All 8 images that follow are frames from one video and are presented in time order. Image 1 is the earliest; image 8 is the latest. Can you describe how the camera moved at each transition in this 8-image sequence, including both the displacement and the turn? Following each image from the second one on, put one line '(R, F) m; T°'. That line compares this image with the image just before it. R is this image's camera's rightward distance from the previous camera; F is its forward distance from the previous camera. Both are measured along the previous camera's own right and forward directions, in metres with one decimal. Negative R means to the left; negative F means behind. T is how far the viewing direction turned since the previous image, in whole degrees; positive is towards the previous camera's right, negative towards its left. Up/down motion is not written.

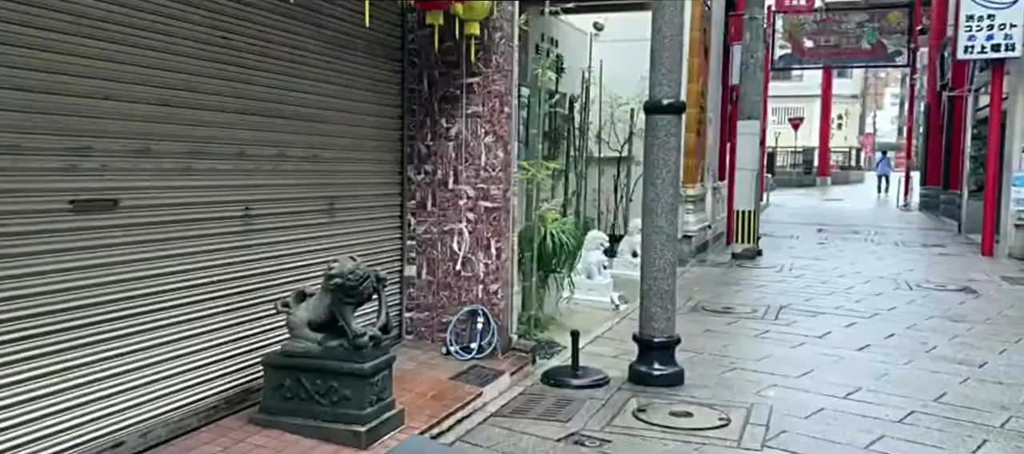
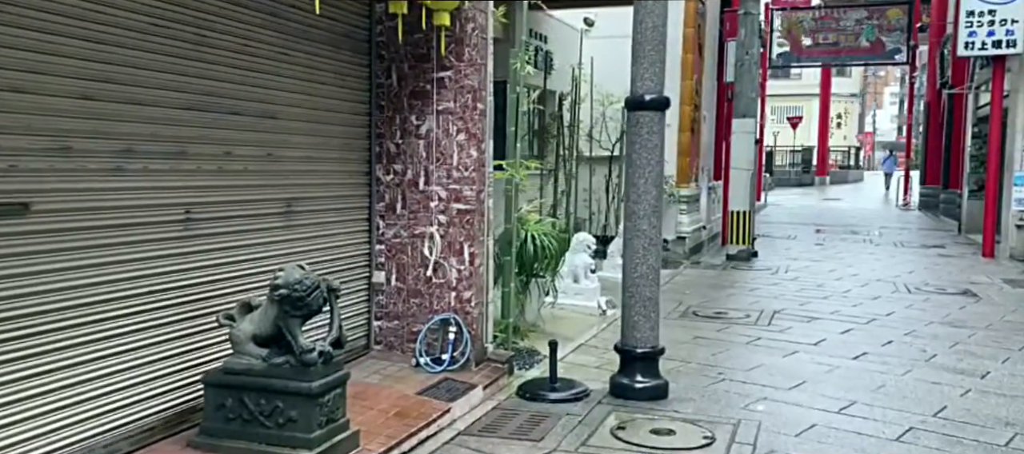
(+0.1, +0.3) m; 0°
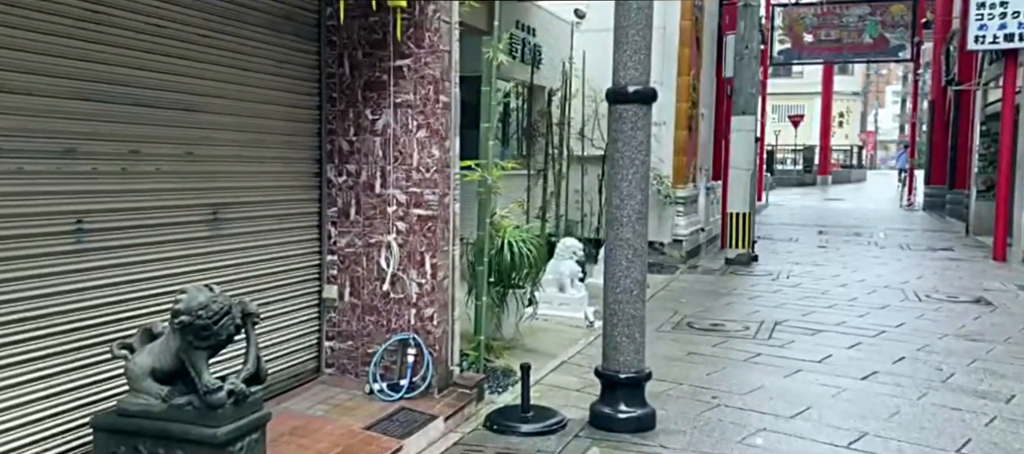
(+0.2, +0.6) m; 0°
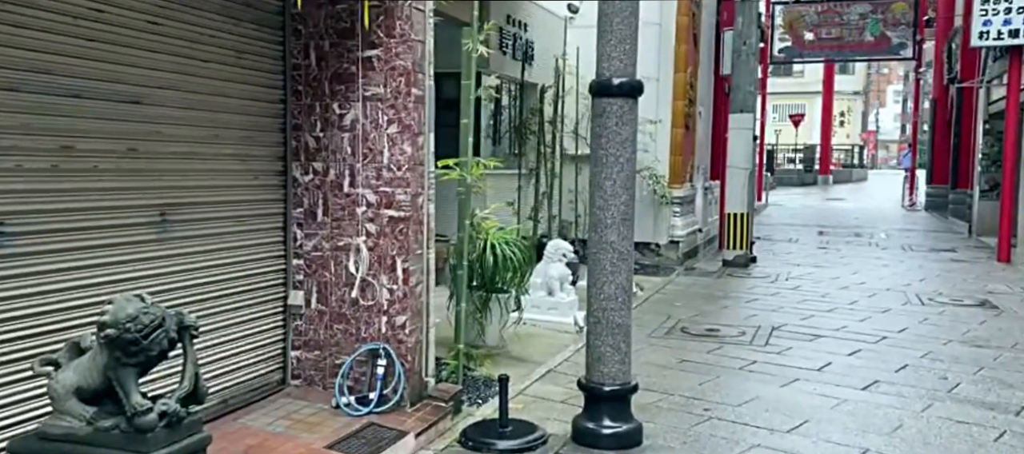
(+0.1, +0.3) m; 0°
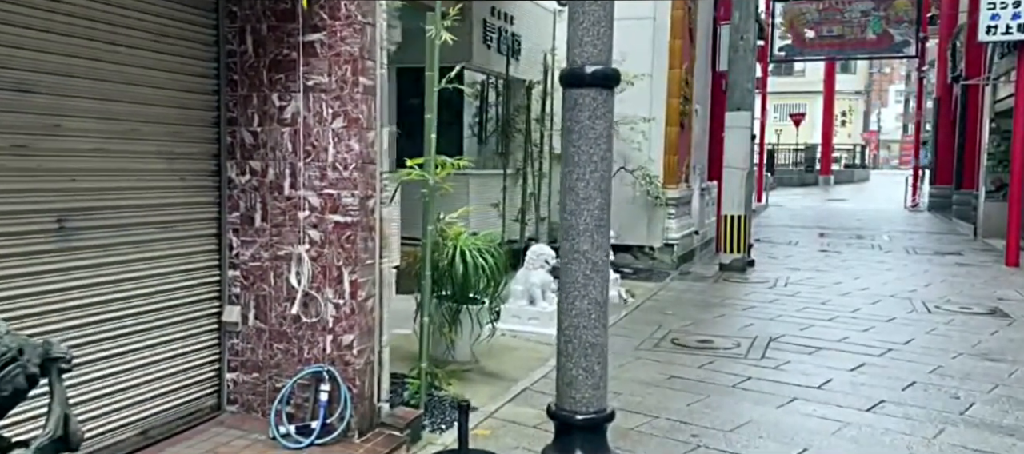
(+0.2, +0.5) m; 0°
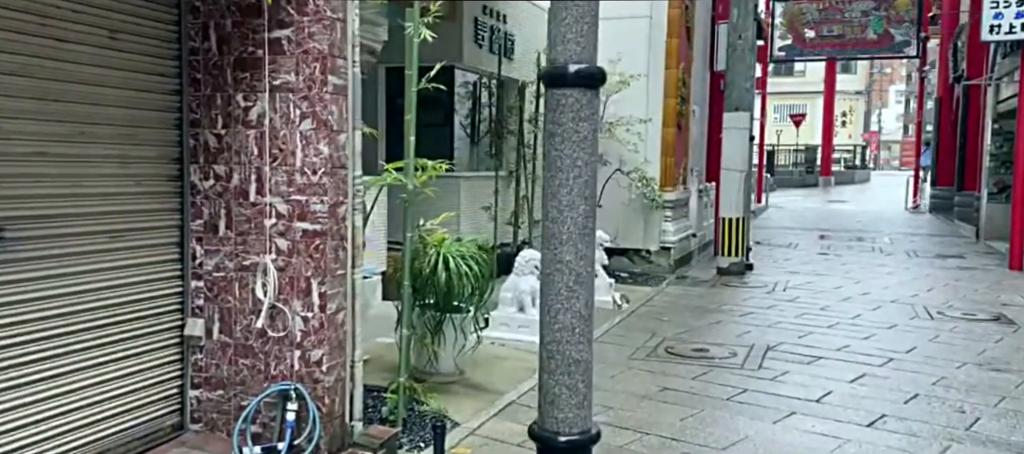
(+0.1, +0.2) m; 0°
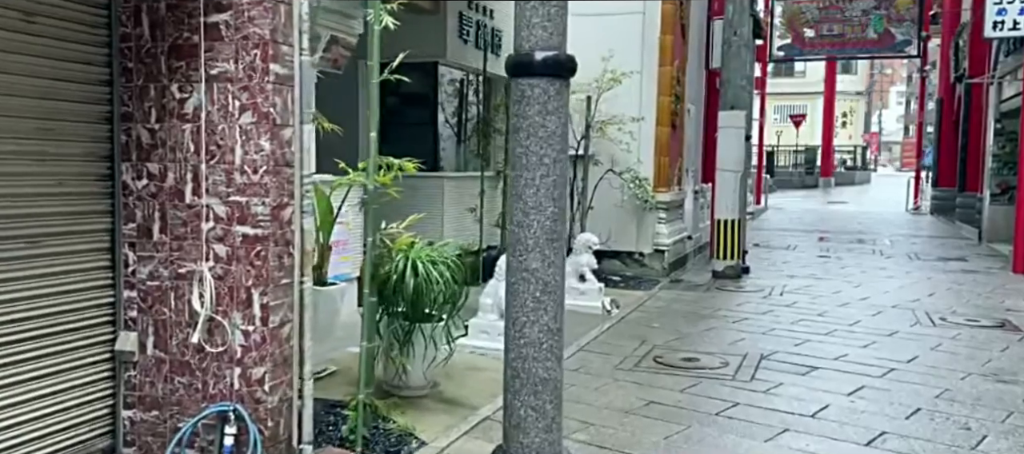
(+0.1, +0.3) m; 0°
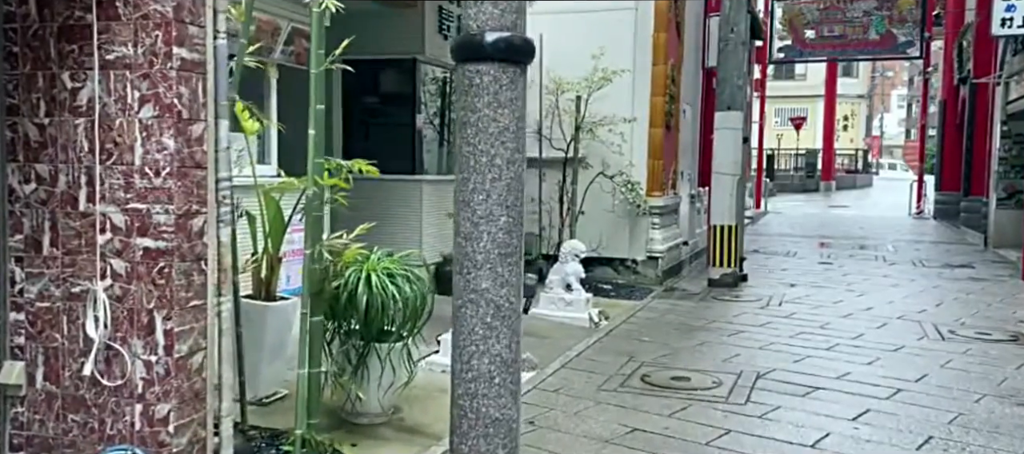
(+0.2, +0.5) m; 0°
